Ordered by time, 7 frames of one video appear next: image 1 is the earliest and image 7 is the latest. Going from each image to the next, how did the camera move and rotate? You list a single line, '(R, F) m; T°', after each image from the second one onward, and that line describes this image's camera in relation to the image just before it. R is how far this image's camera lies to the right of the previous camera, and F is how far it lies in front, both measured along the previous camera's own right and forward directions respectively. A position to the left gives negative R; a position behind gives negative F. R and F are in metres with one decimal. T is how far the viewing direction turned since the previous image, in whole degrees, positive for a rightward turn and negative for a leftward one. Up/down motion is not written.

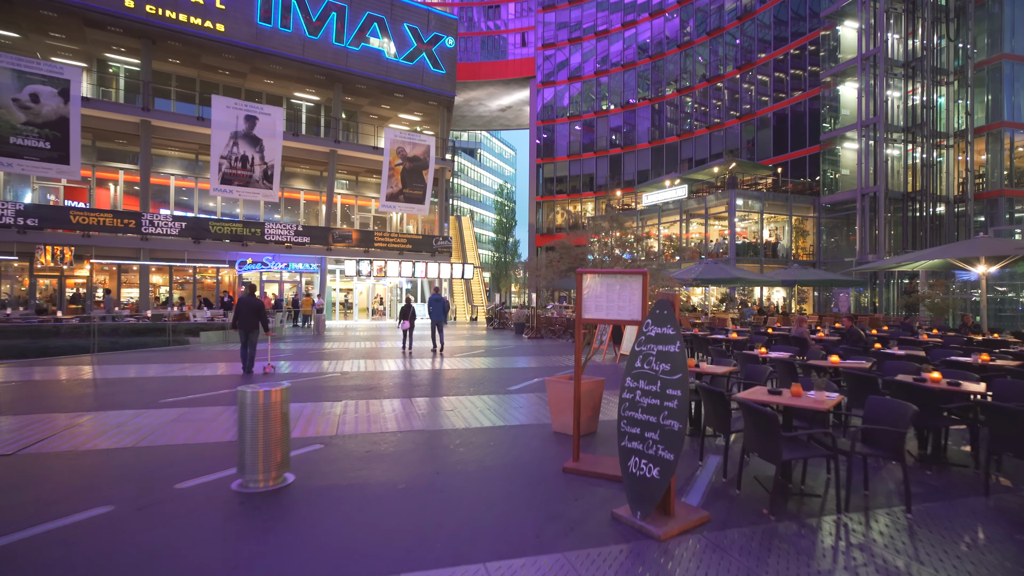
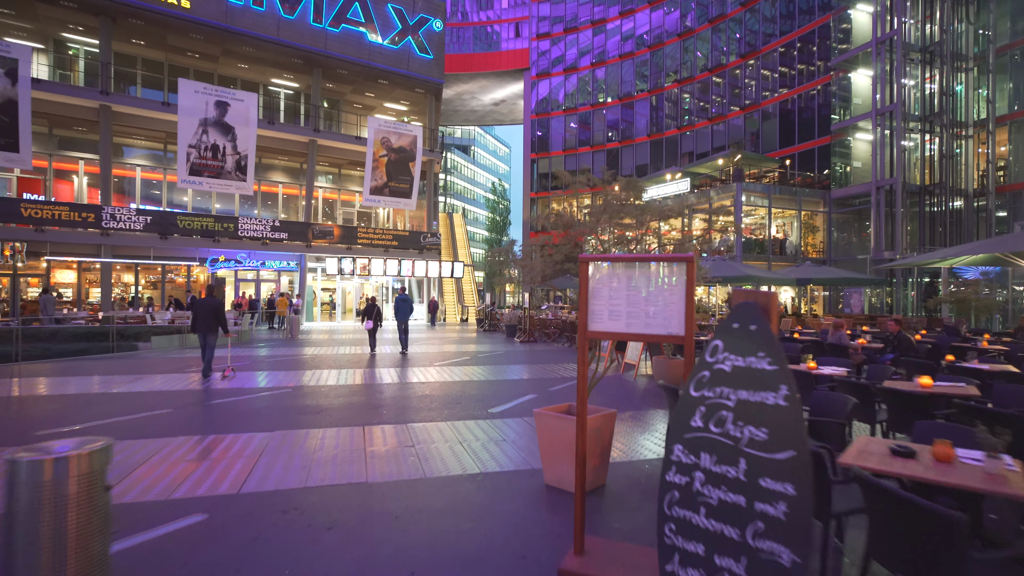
(+0.2, +1.6) m; 0°
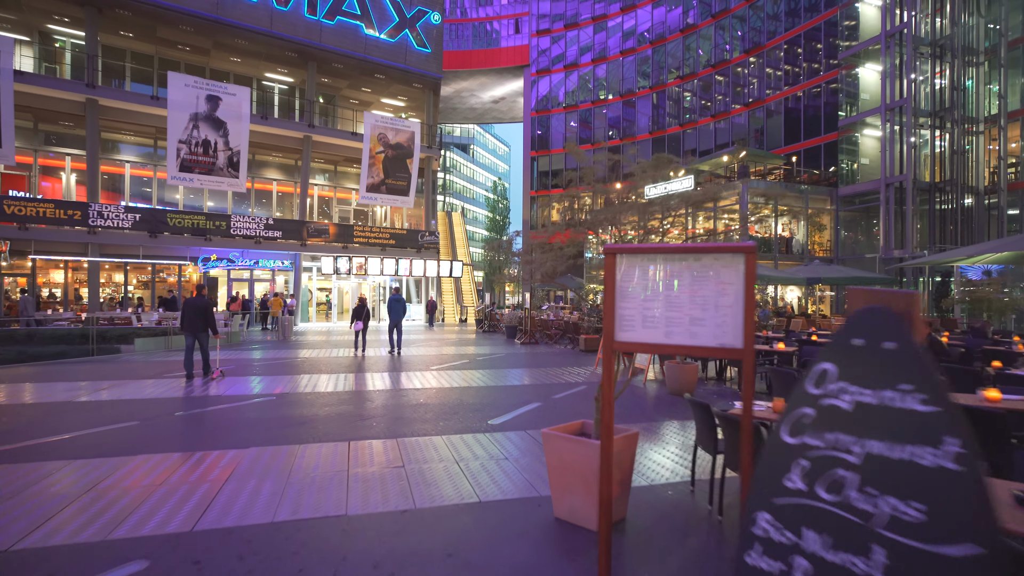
(0.0, +0.6) m; 0°
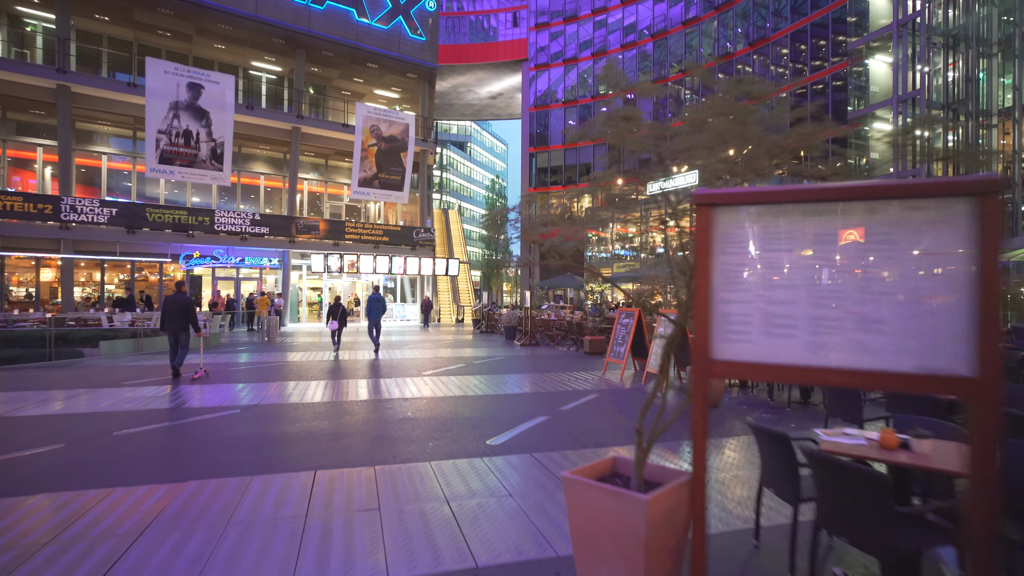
(-0.1, +1.0) m; 0°
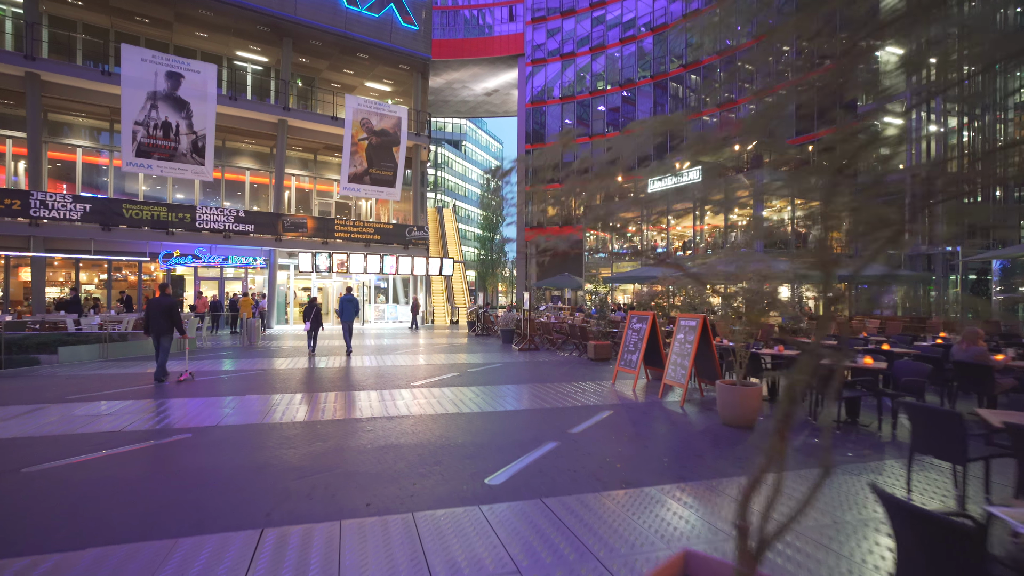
(-0.1, +1.0) m; 0°
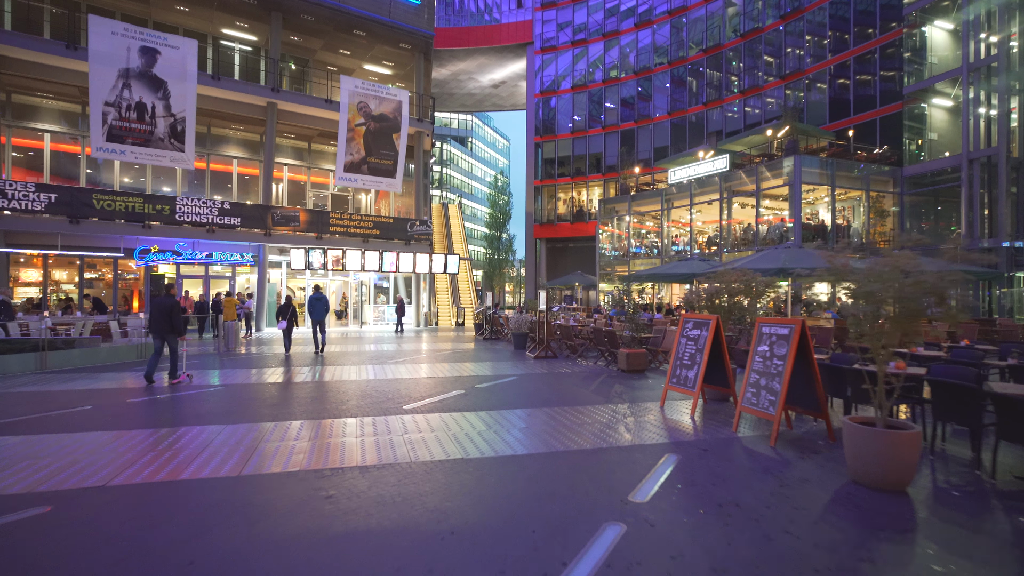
(-0.2, +1.9) m; -1°
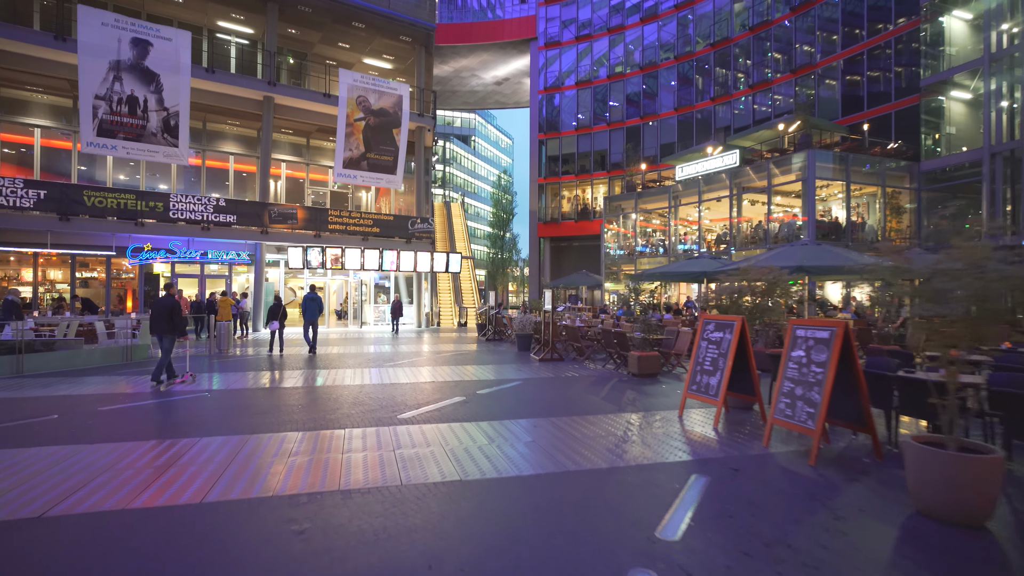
(0.0, +0.6) m; 0°
